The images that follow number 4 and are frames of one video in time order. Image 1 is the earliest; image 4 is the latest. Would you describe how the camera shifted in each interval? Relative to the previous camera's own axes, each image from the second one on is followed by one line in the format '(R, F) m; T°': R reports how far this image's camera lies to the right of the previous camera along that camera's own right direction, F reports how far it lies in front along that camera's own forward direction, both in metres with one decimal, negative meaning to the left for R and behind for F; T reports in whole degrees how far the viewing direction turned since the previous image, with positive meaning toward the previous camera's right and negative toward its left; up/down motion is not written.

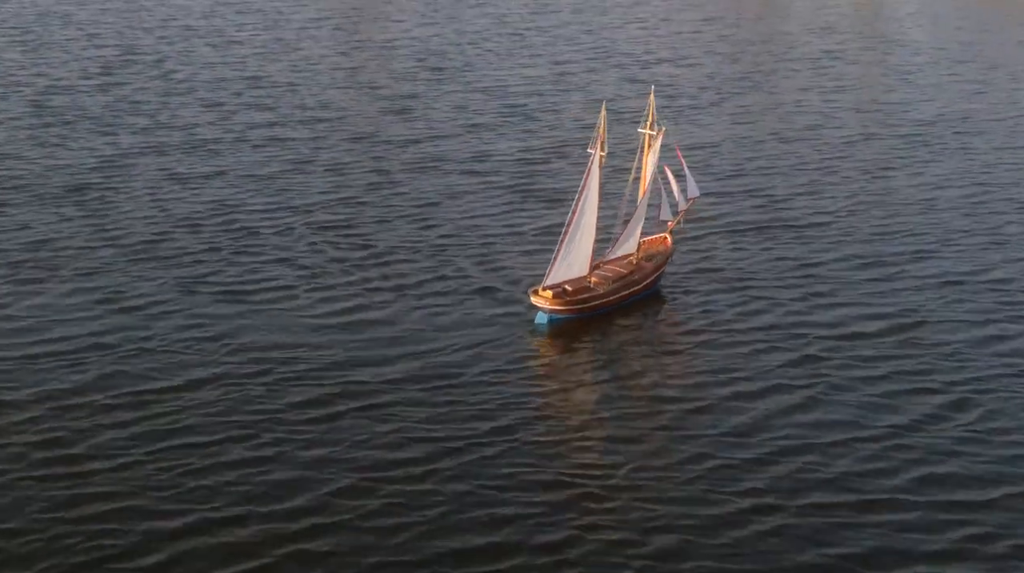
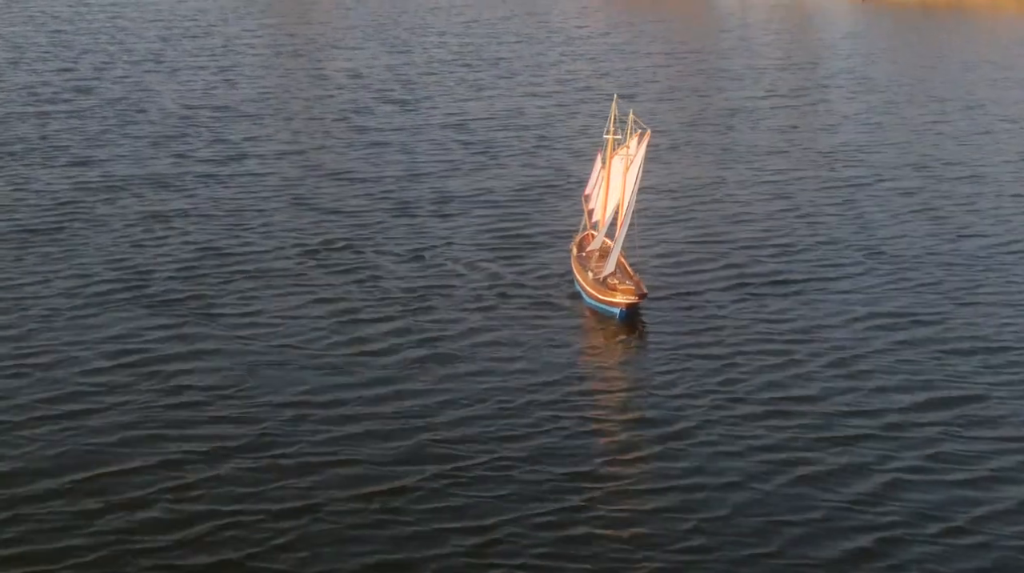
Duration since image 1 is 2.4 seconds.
(-1.0, +2.9) m; +2°
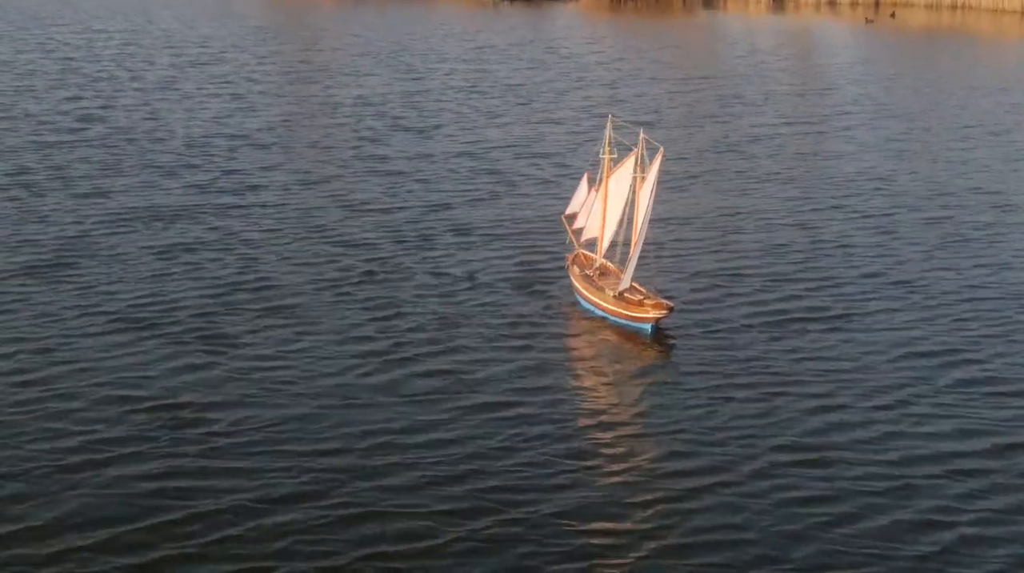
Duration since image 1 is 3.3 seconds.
(-0.6, +1.2) m; 0°
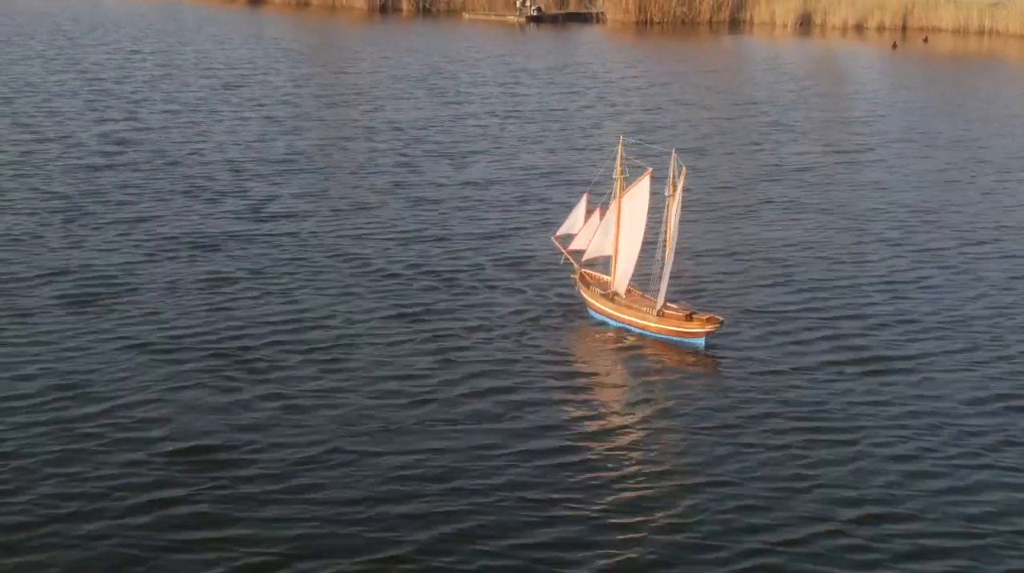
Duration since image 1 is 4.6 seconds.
(-1.4, +2.1) m; -1°
